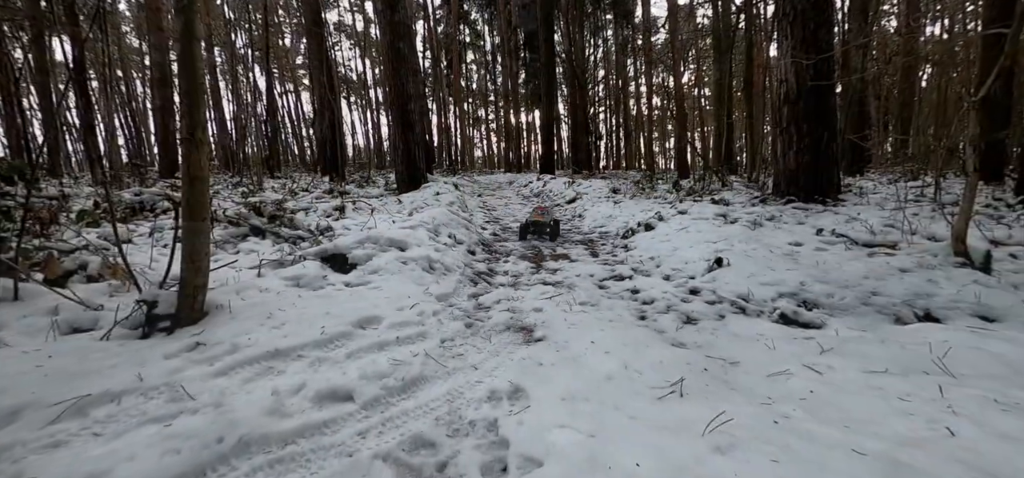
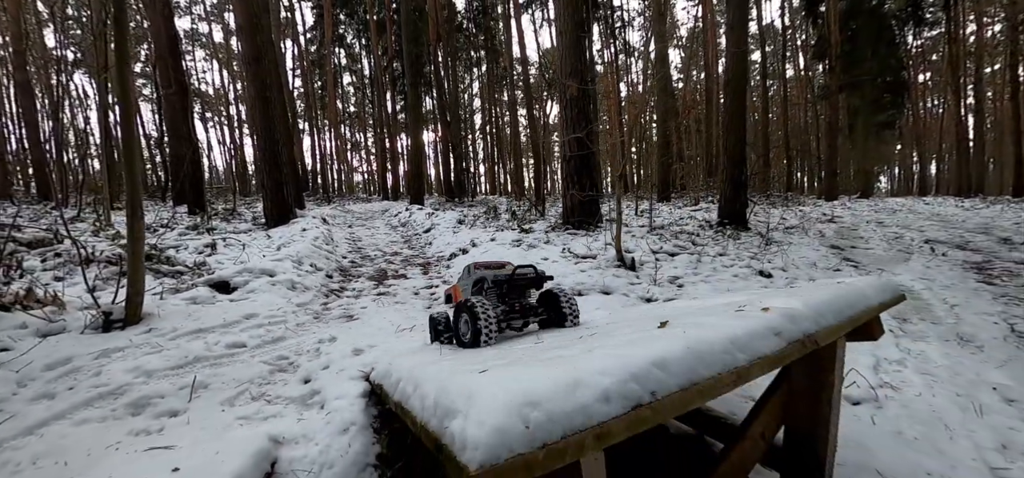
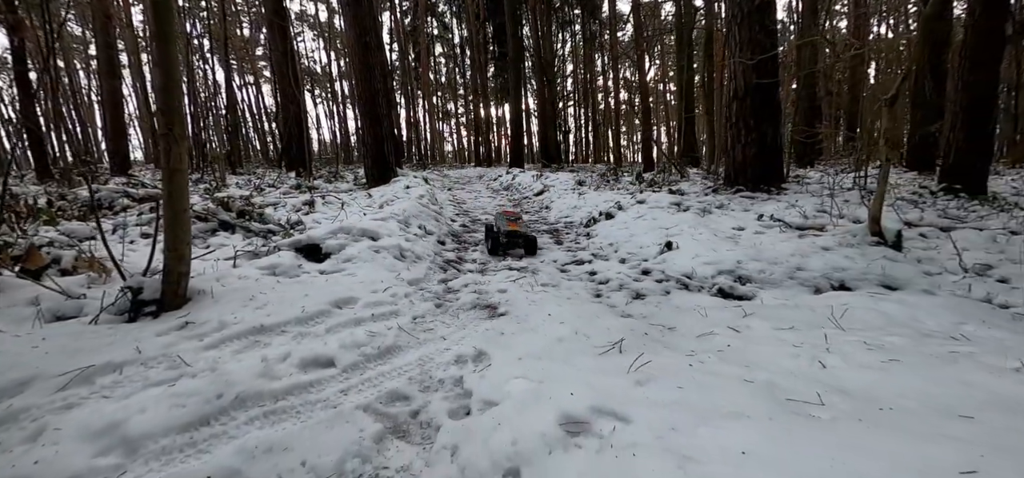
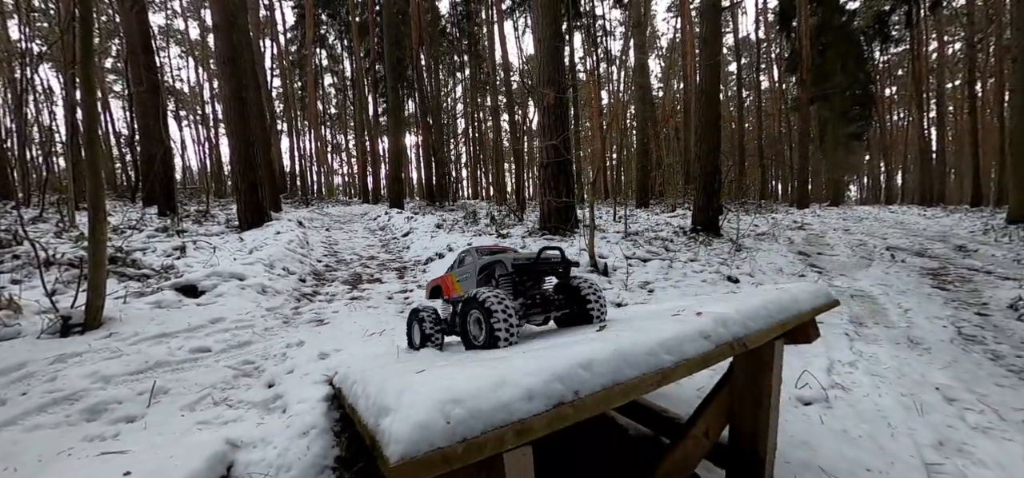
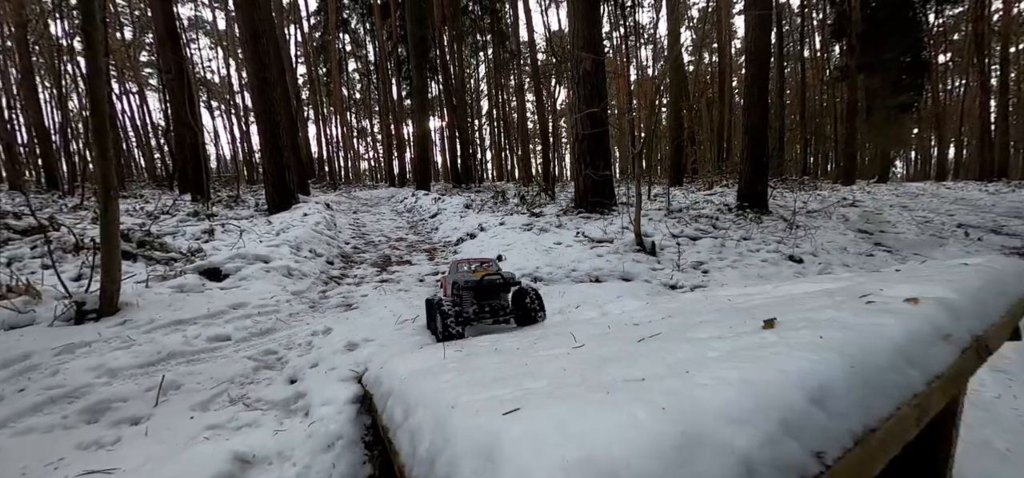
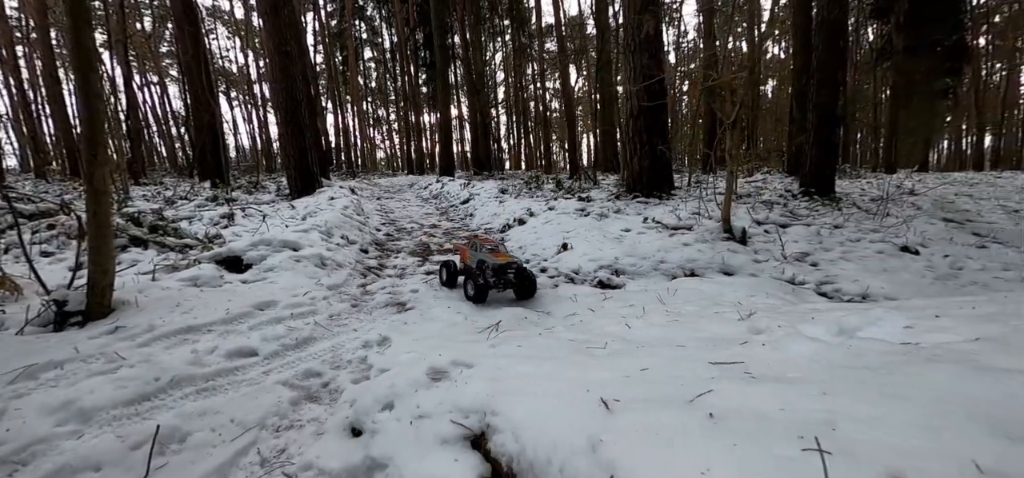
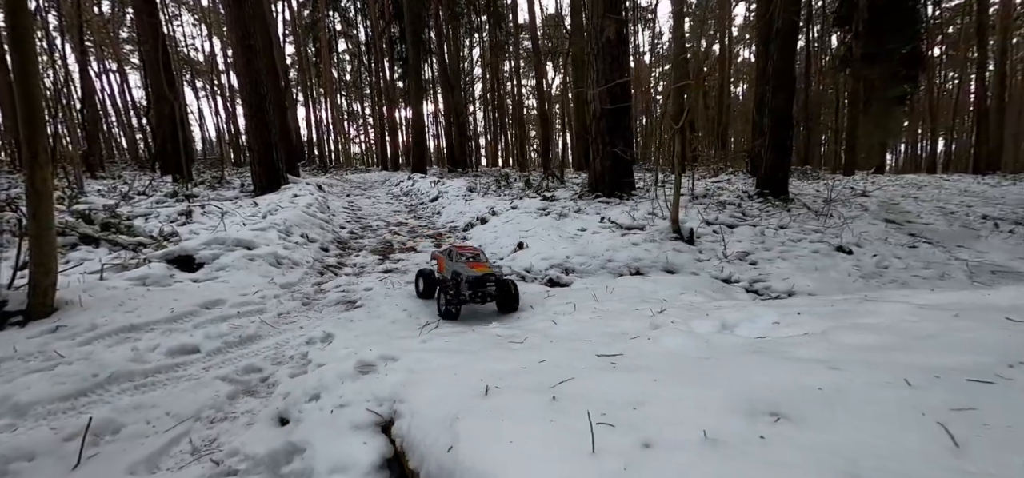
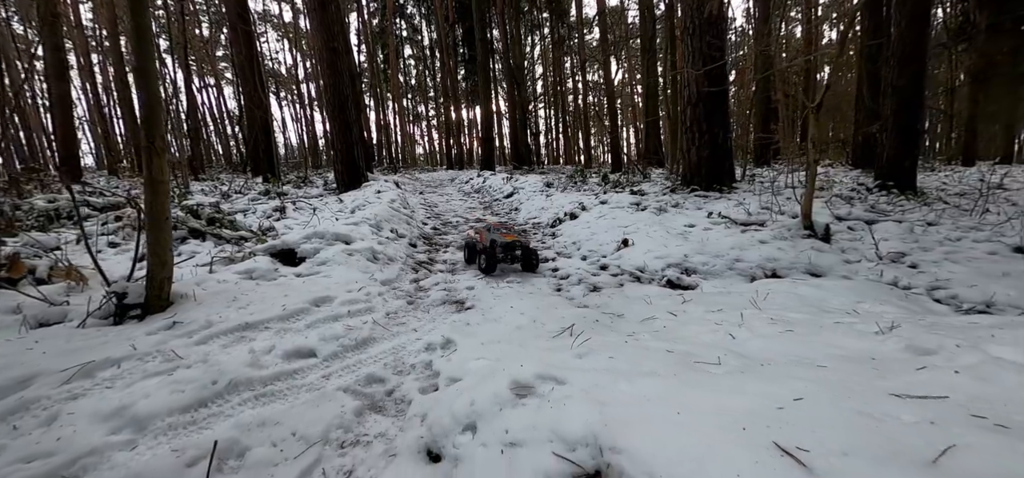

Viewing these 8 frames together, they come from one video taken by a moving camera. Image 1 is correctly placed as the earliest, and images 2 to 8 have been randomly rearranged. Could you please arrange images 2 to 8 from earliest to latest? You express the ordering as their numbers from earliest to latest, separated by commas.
3, 8, 6, 7, 5, 2, 4
